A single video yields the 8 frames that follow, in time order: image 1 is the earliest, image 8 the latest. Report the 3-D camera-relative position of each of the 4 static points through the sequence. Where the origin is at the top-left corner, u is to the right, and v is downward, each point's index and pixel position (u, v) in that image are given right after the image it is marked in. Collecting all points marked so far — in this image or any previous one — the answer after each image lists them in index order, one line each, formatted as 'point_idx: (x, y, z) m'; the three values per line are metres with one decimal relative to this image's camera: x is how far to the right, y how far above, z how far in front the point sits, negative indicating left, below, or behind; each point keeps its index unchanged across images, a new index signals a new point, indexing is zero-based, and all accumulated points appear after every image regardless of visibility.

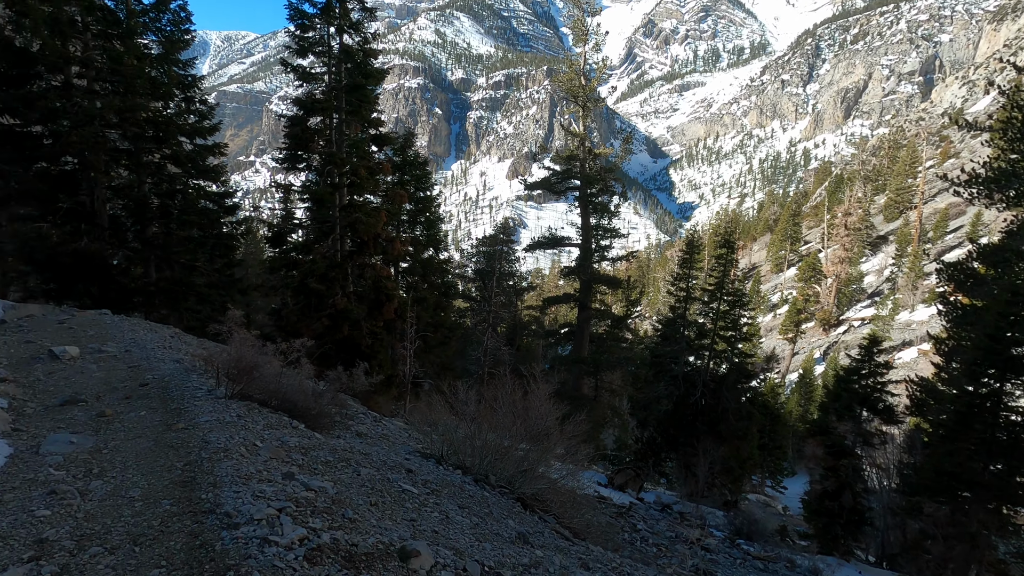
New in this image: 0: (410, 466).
0: (-1.4, -2.4, +7.2) m
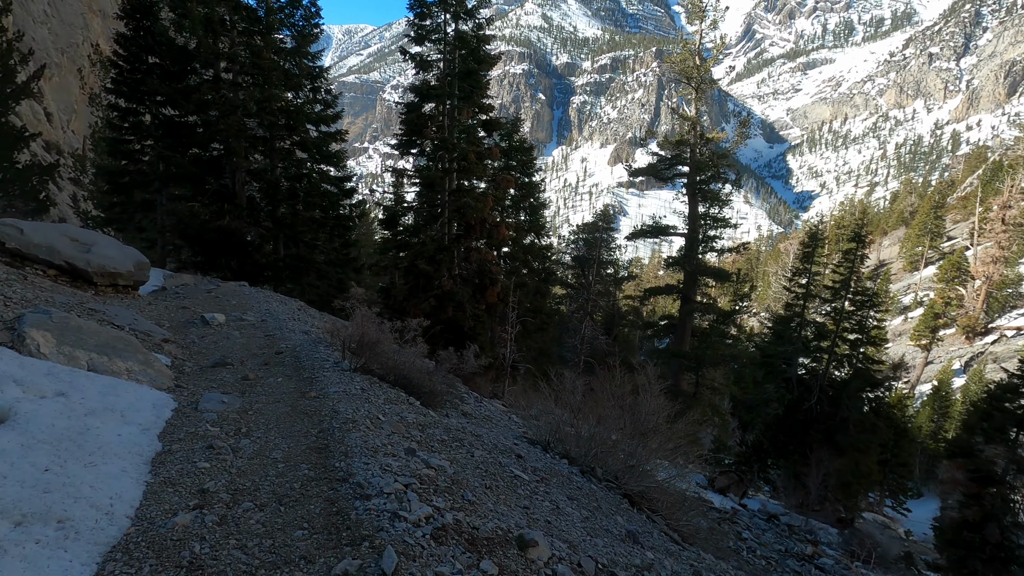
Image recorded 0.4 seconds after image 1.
0: (+0.1, -2.2, +7.2) m
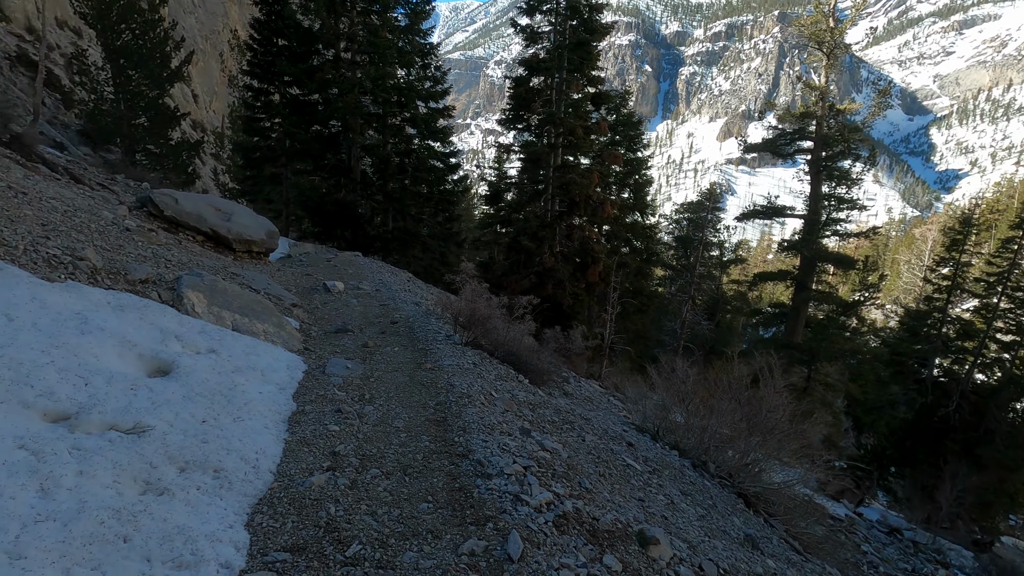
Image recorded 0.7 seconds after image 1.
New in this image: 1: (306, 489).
0: (+1.5, -2.0, +7.0) m
1: (-1.4, -1.4, +3.6) m
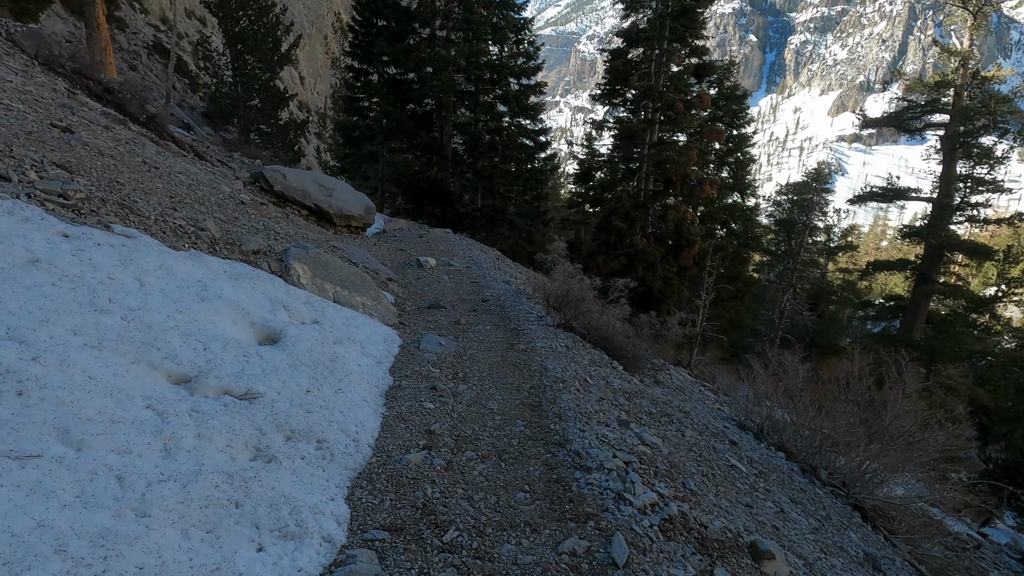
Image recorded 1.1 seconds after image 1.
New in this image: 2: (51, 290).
0: (+2.6, -1.8, +6.5) m
1: (-0.7, -1.2, +3.6) m
2: (-3.1, 0.0, +3.5) m
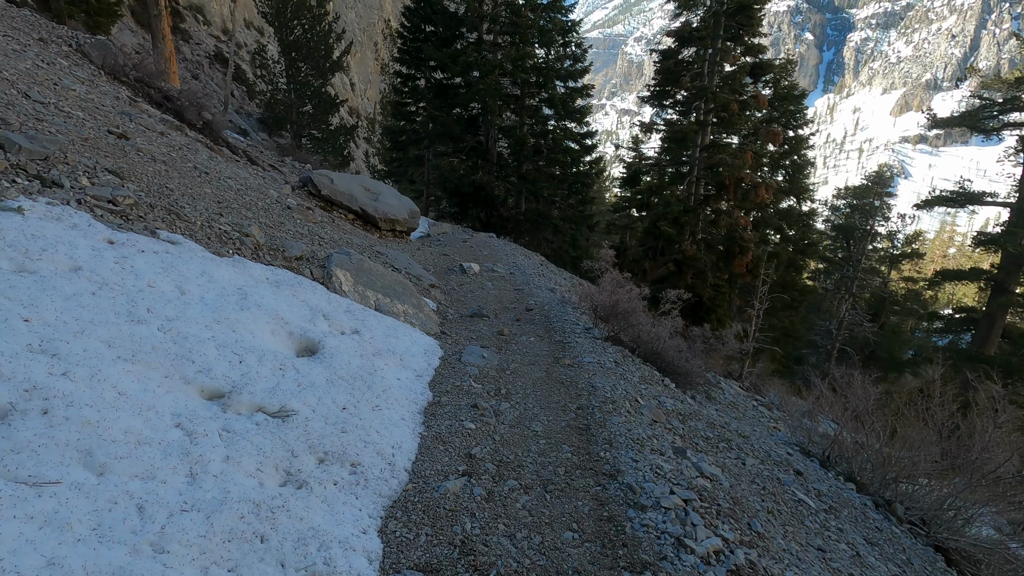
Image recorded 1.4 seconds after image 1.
0: (+3.1, -2.0, +5.9) m
1: (-0.4, -1.3, +3.3) m
2: (-2.7, -0.1, +3.5) m
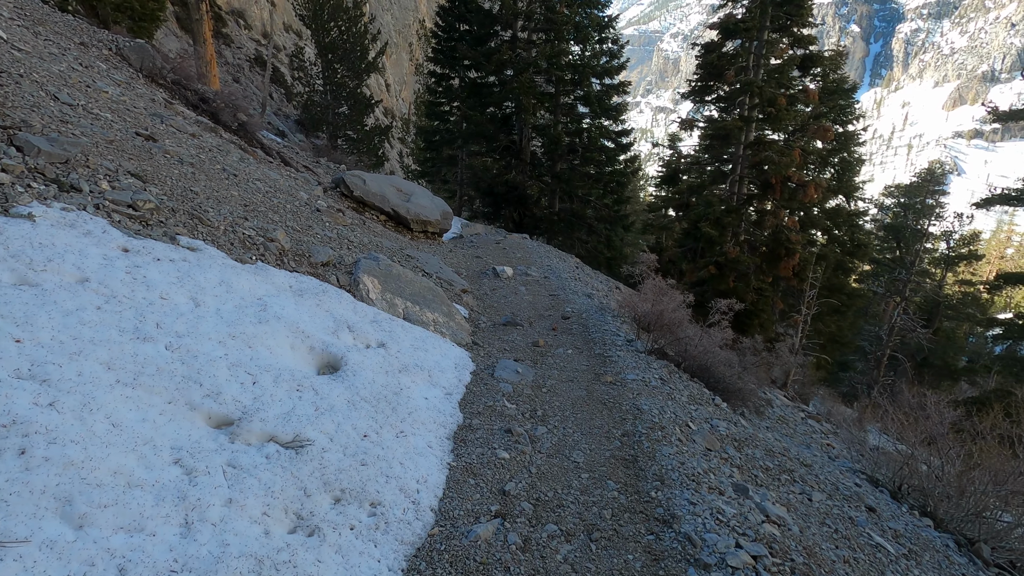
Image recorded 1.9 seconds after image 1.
0: (+3.5, -2.1, +5.3) m
1: (-0.2, -1.4, +2.9) m
2: (-2.5, -0.2, +3.2) m
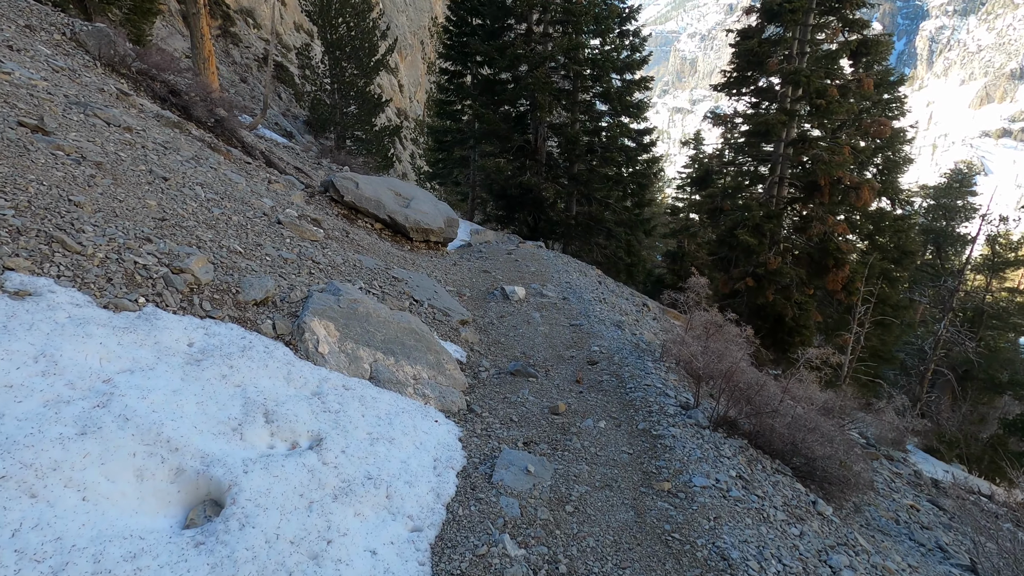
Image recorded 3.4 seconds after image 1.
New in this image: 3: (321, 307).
0: (+3.6, -2.5, +3.4) m
1: (-0.2, -1.8, +1.1) m
2: (-2.5, -0.5, +1.5) m
3: (-1.6, -0.2, +4.6) m
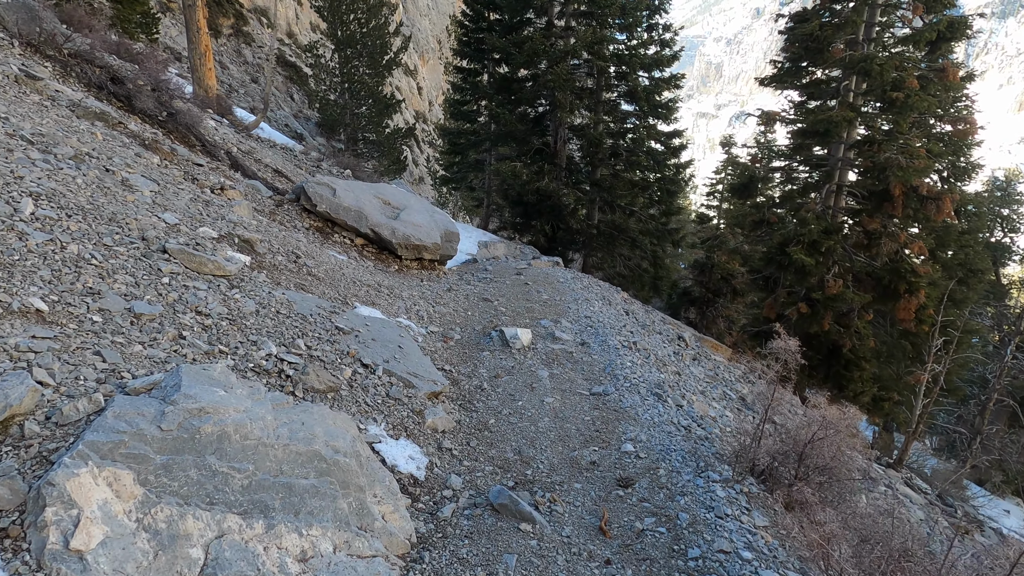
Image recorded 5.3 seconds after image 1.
0: (+3.3, -3.0, +1.0) m
1: (-0.5, -2.3, -1.1) m
2: (-2.8, -1.0, -0.7) m
3: (-1.8, -0.7, +2.5) m
